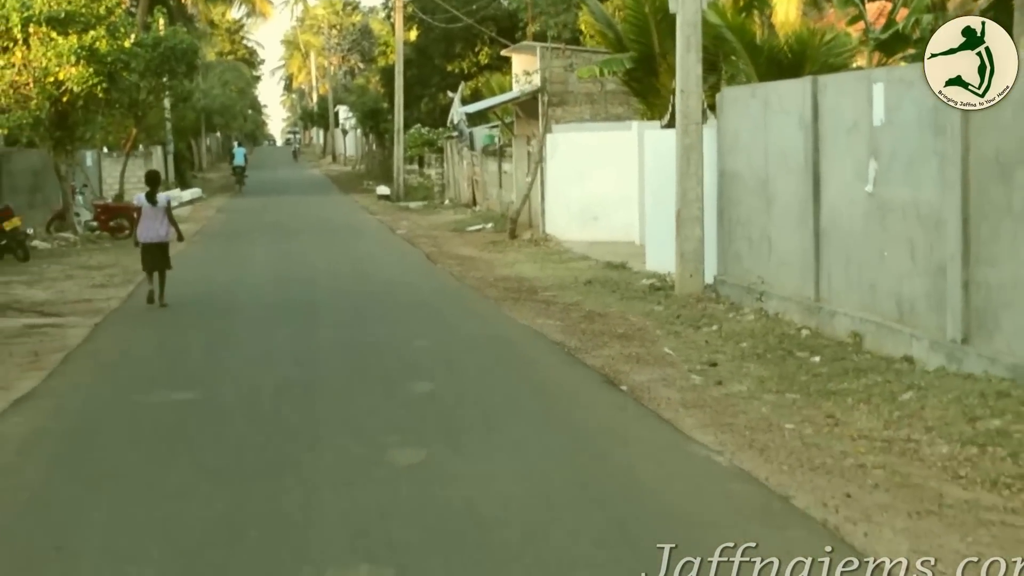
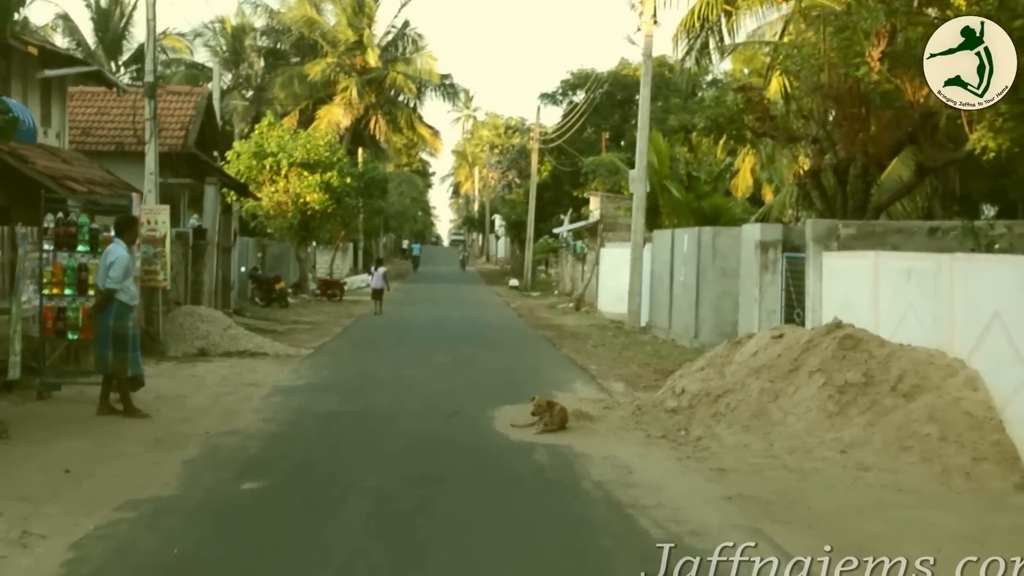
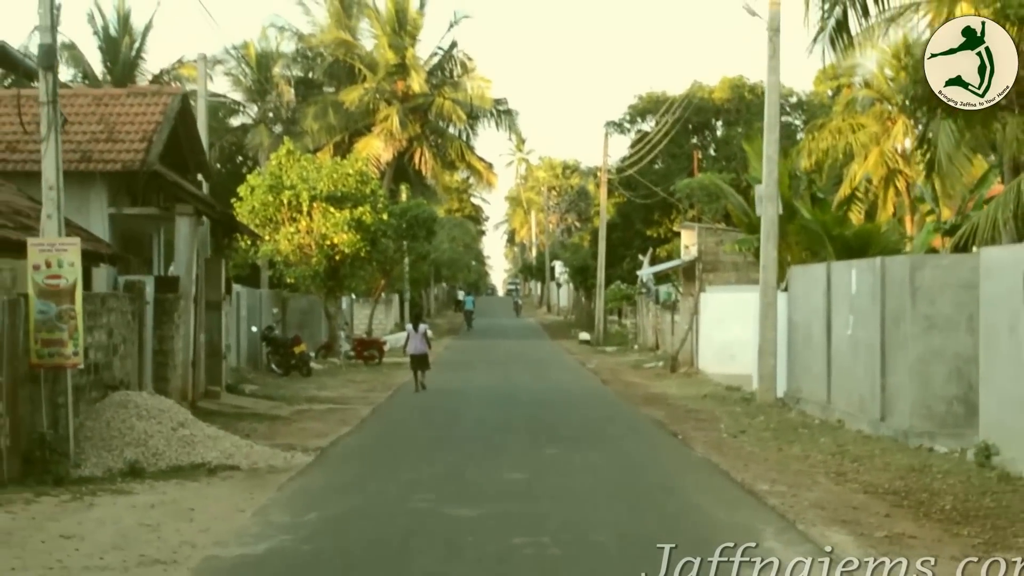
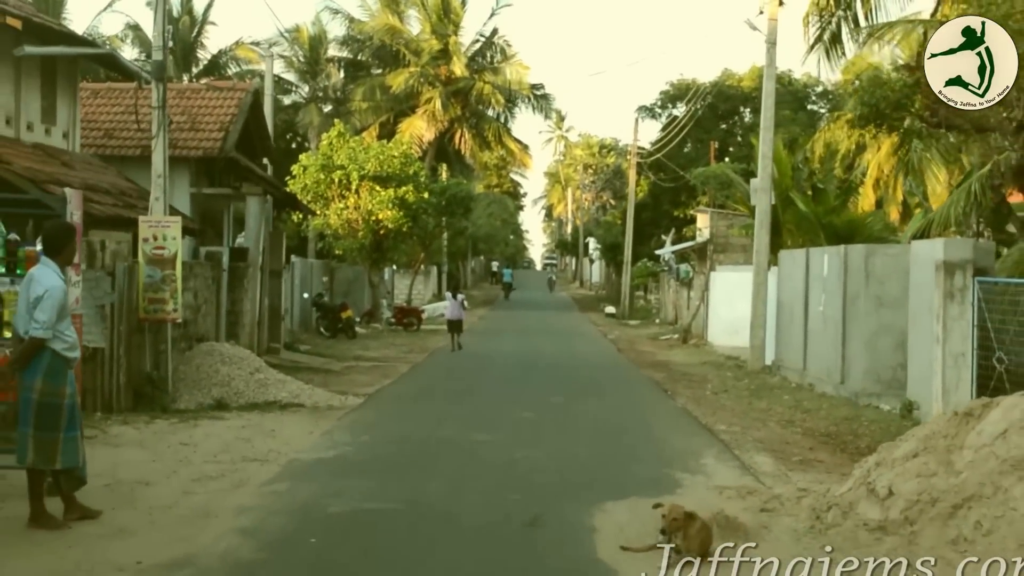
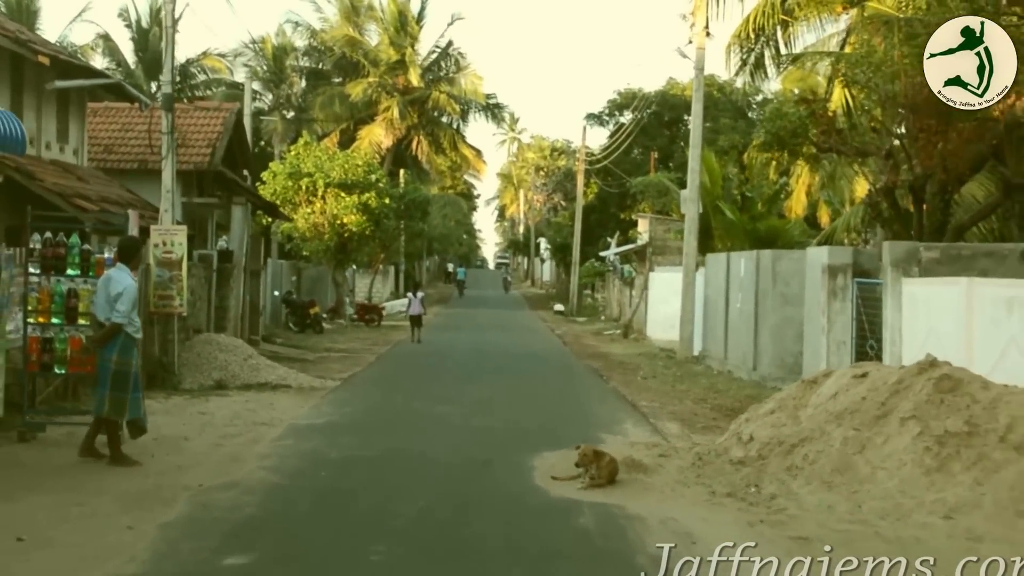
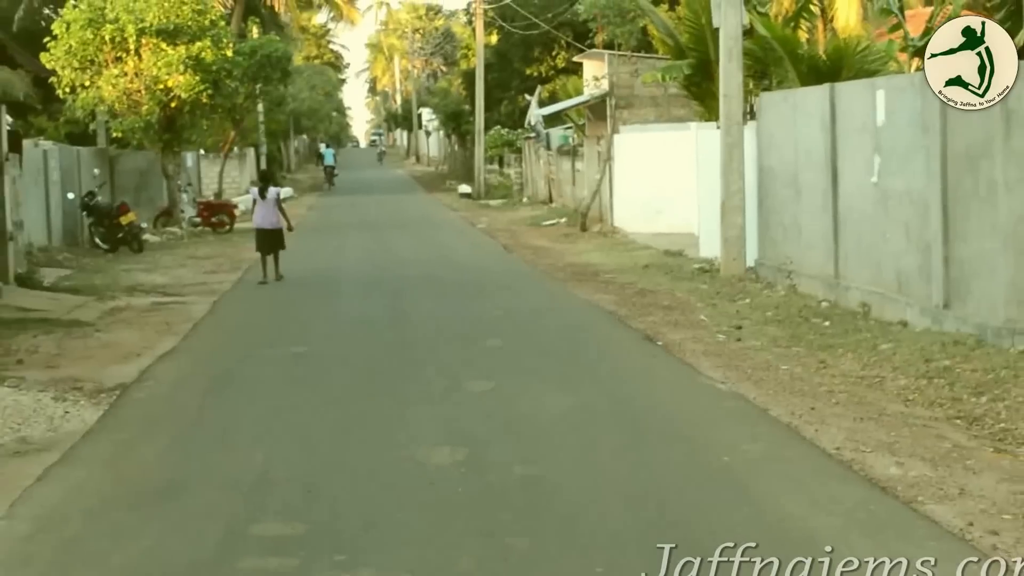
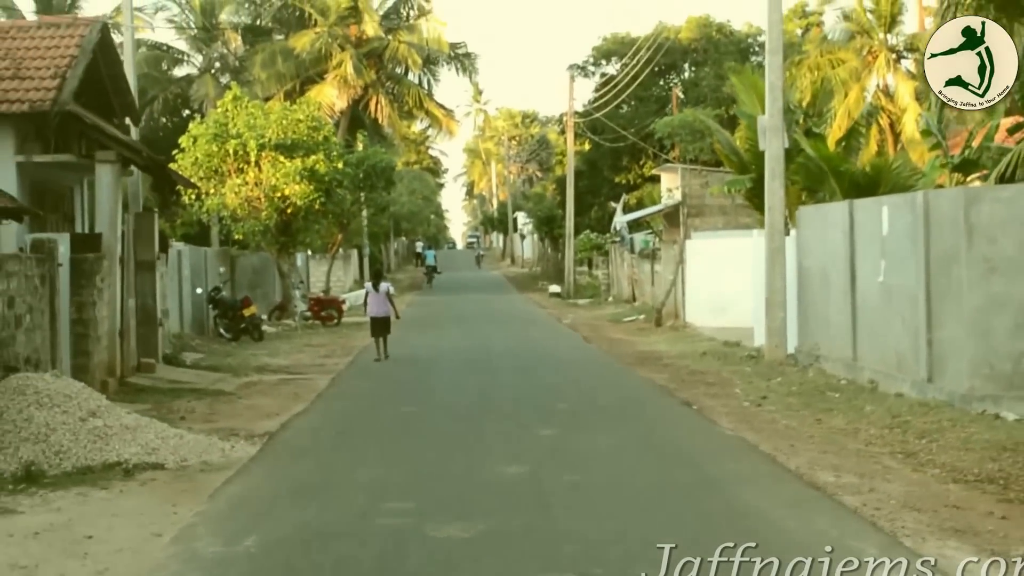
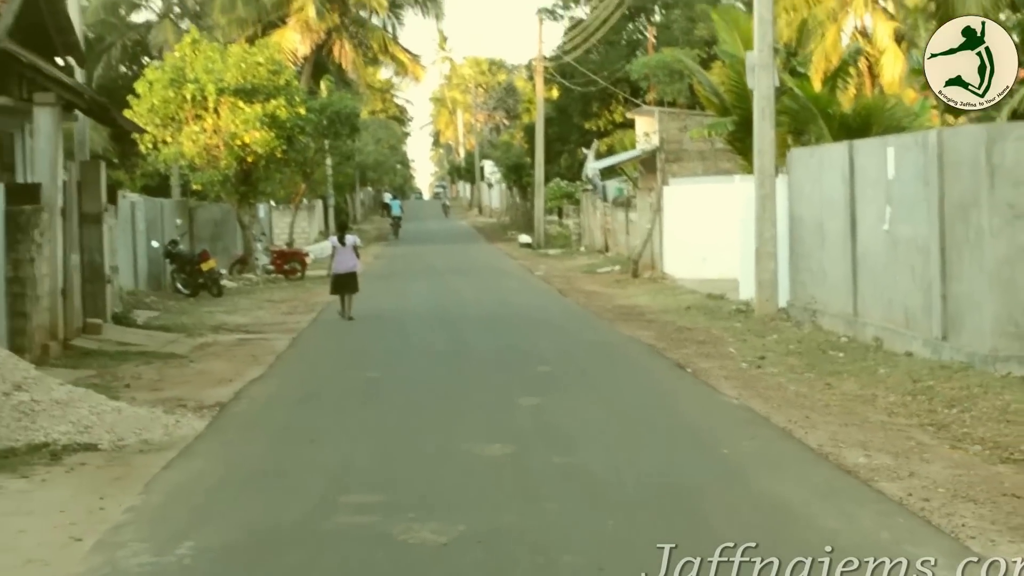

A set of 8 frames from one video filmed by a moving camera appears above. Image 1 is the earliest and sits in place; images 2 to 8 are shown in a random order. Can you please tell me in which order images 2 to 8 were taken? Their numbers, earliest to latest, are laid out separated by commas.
6, 8, 7, 3, 4, 5, 2
